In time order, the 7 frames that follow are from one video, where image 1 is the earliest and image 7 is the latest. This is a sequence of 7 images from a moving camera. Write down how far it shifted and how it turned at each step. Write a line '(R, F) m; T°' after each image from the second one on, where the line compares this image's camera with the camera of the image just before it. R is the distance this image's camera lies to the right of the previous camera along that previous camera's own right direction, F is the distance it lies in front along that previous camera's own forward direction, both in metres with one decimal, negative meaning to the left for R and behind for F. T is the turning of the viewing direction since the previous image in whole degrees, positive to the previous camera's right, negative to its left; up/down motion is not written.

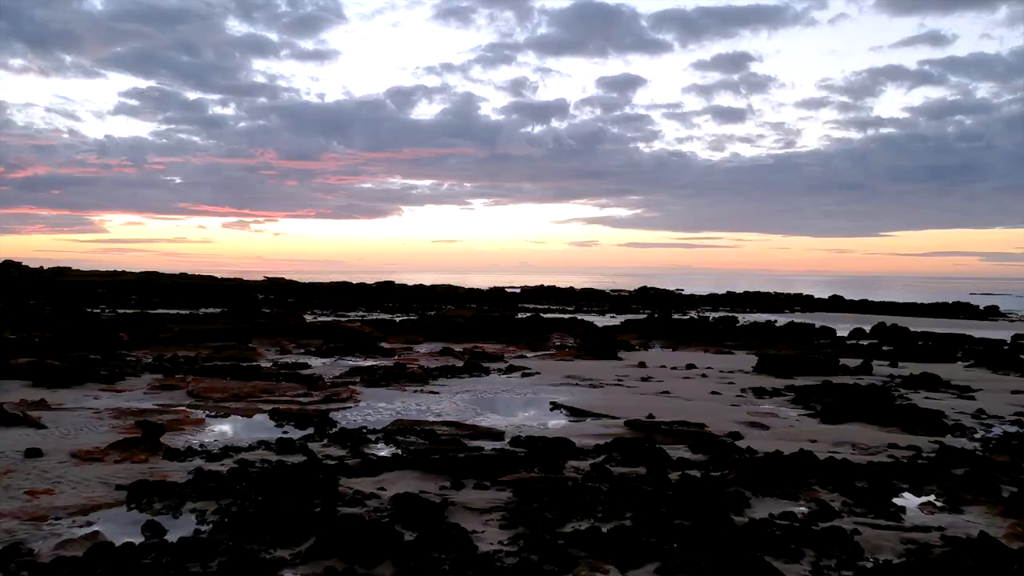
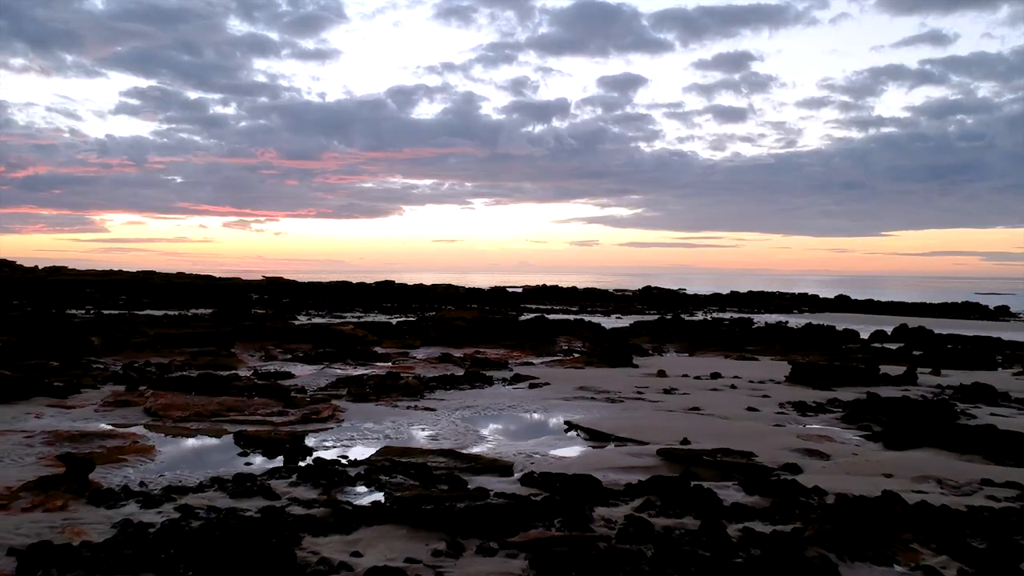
(-0.1, +1.9) m; 0°
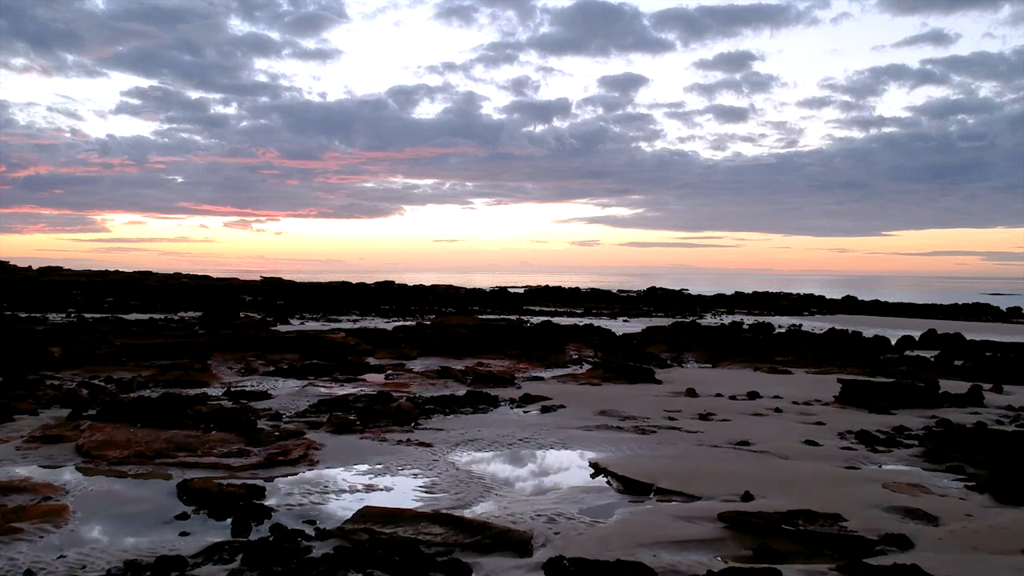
(-0.1, +2.2) m; 0°
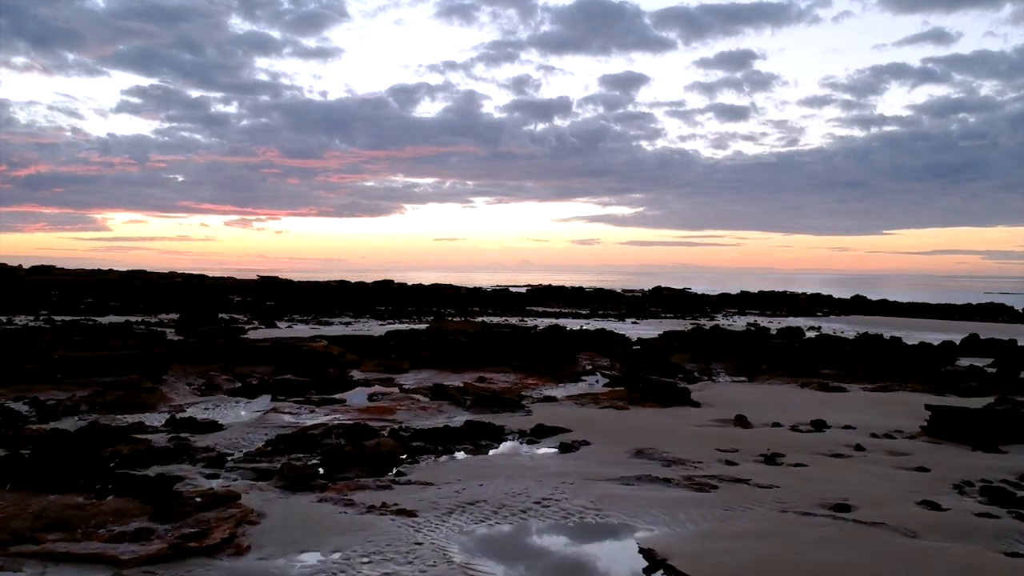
(-0.1, +3.0) m; 0°
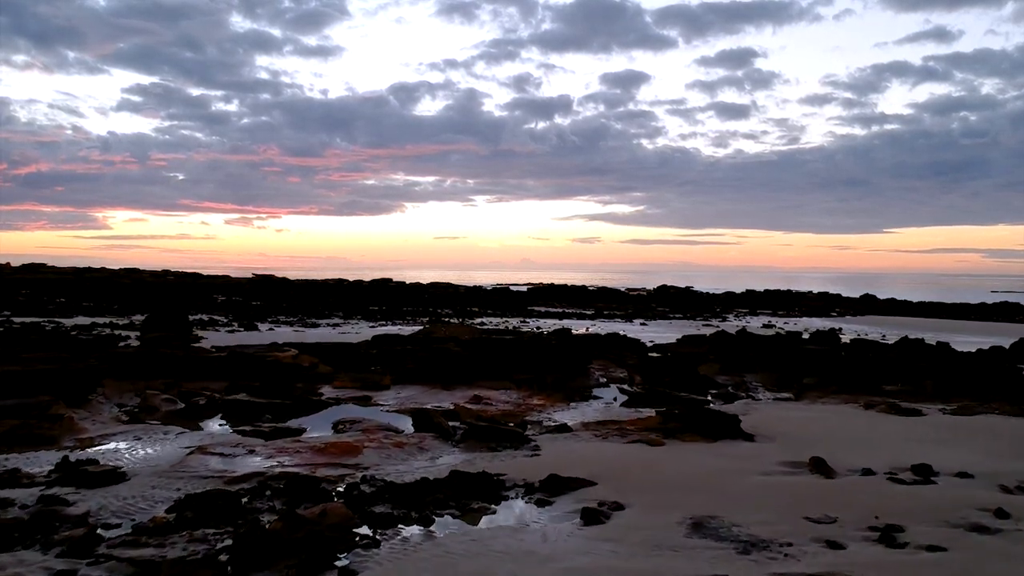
(0.0, +3.2) m; 0°
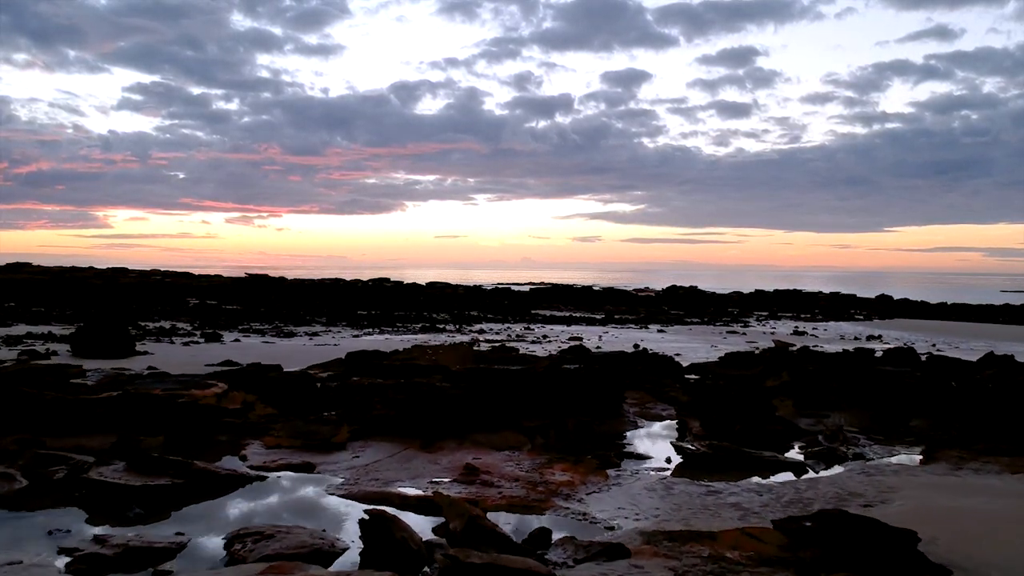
(-0.1, +5.0) m; 0°
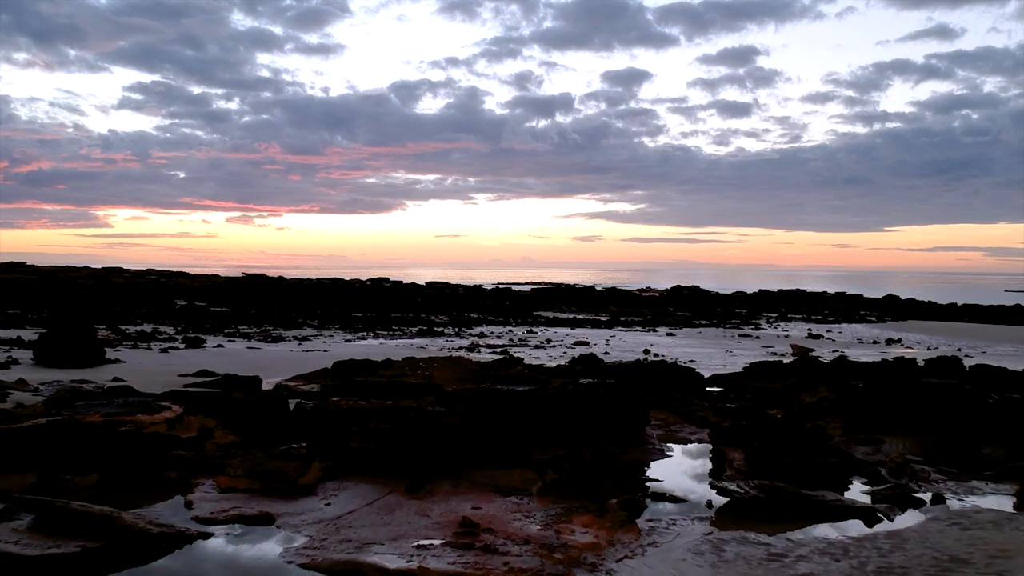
(-0.1, +2.1) m; 0°
